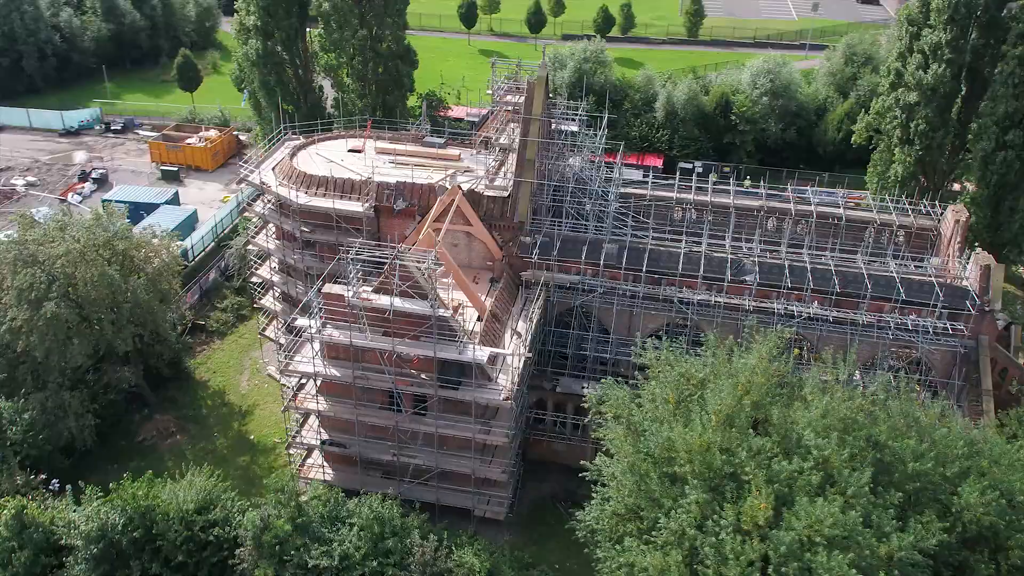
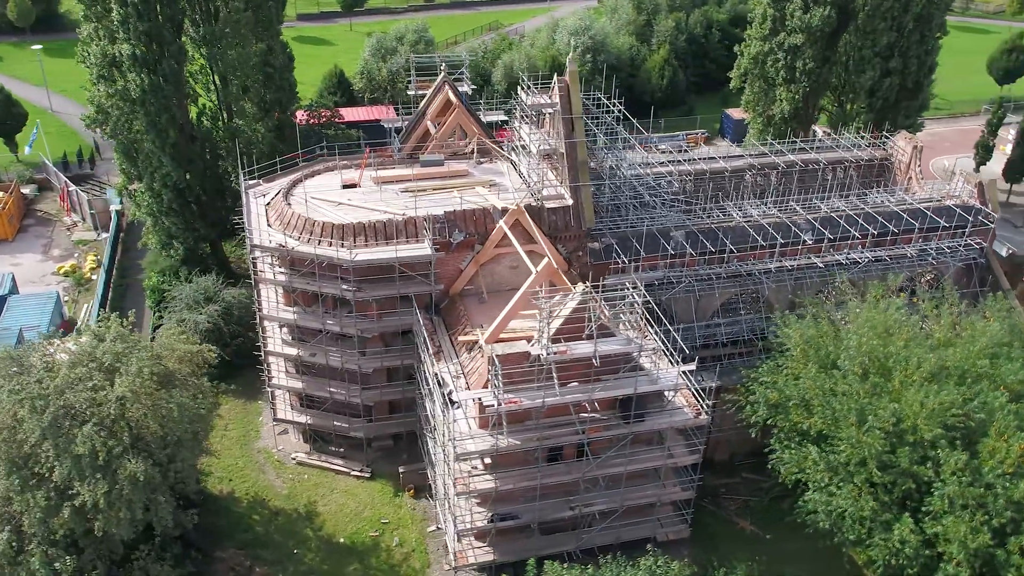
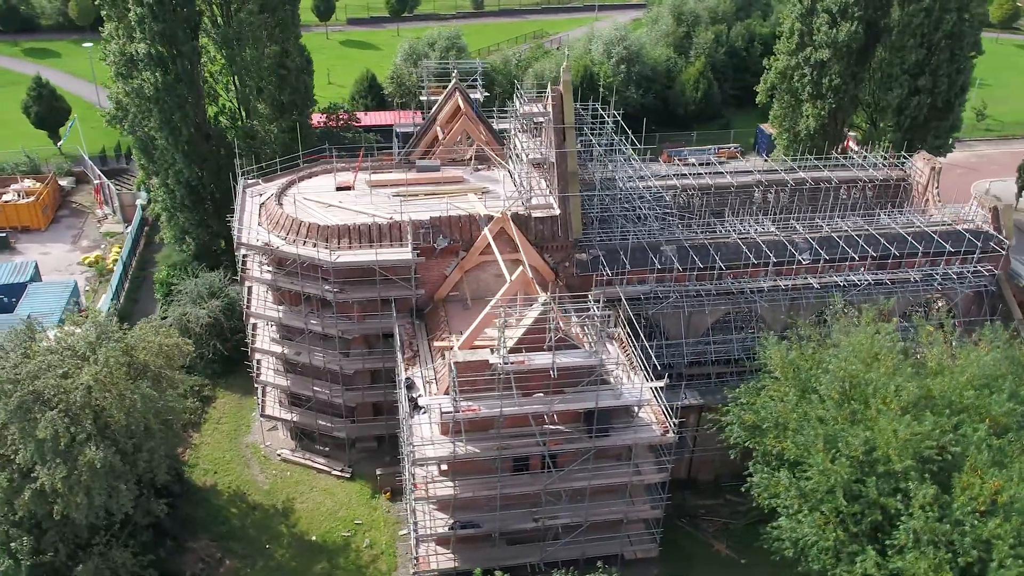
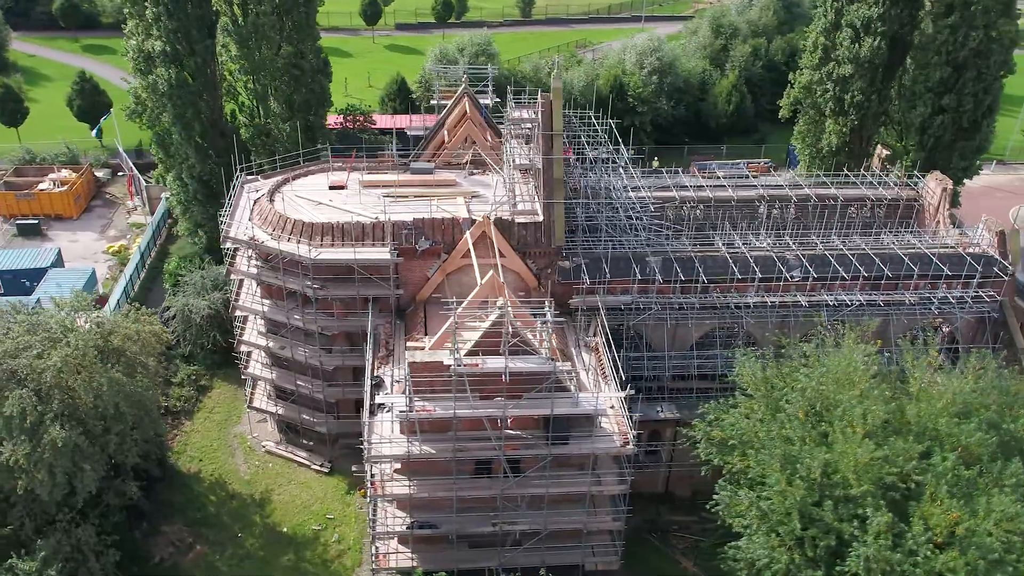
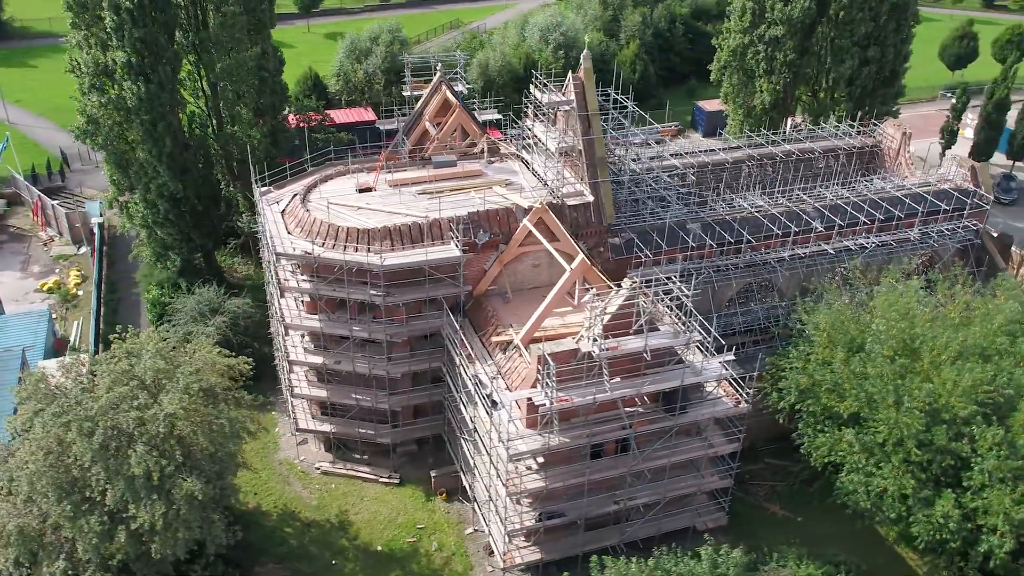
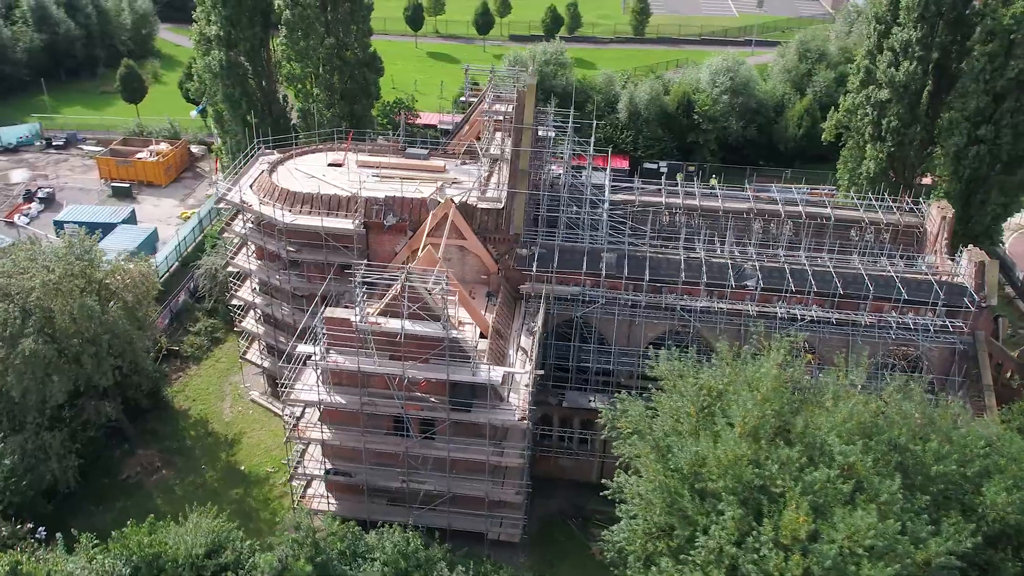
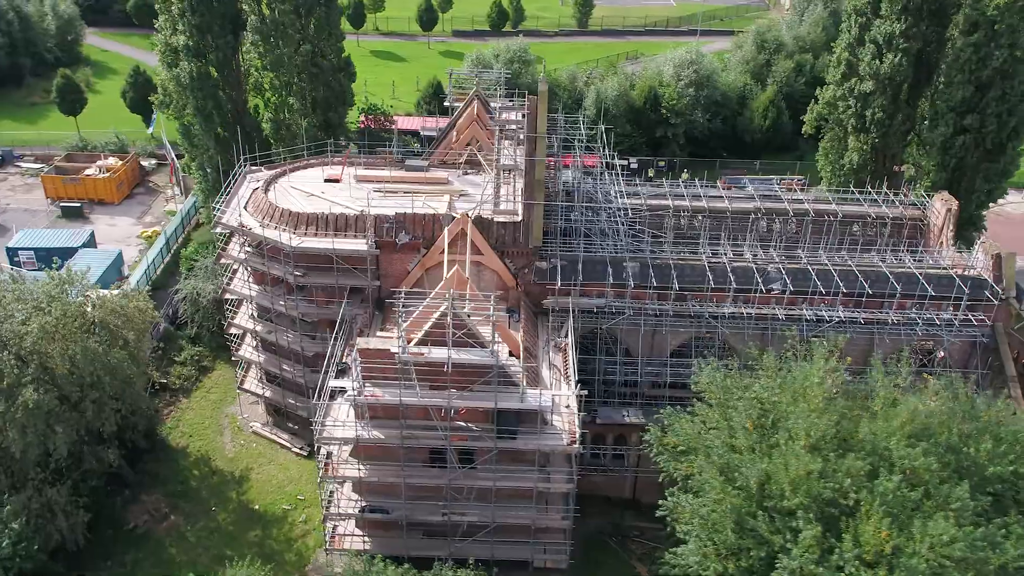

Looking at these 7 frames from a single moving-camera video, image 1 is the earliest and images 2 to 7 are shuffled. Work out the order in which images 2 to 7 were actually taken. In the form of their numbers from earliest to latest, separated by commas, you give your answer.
6, 7, 4, 3, 2, 5
